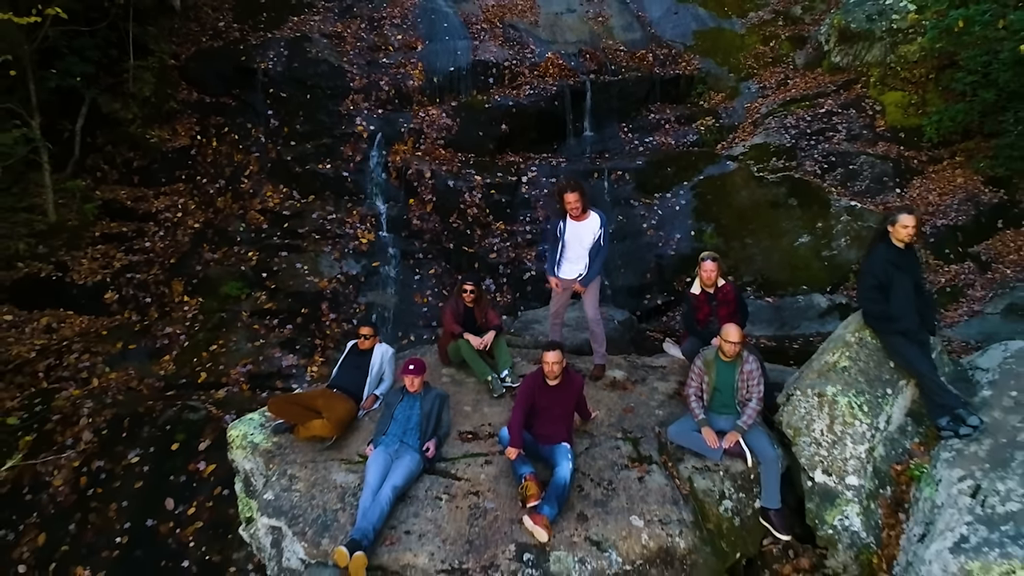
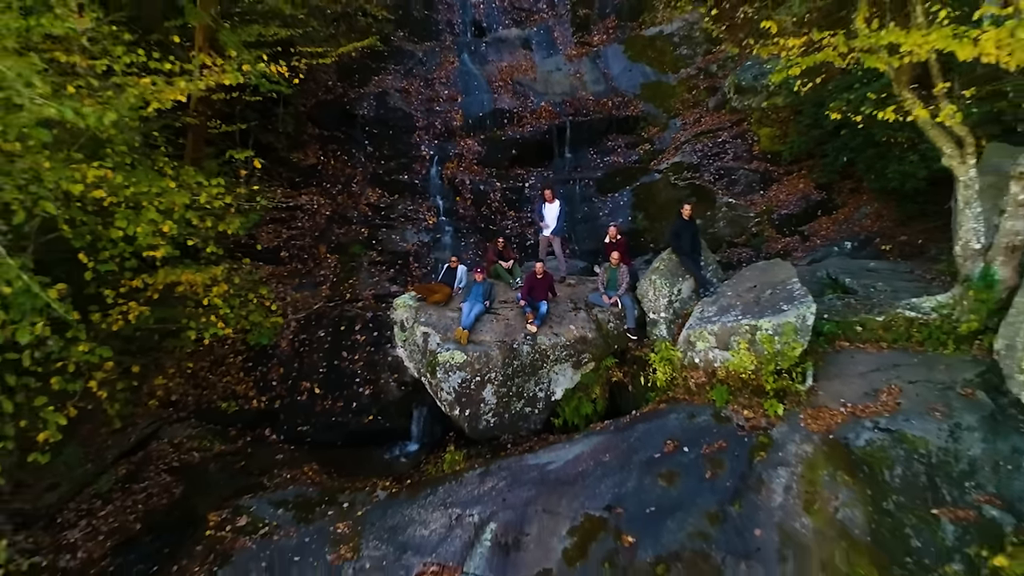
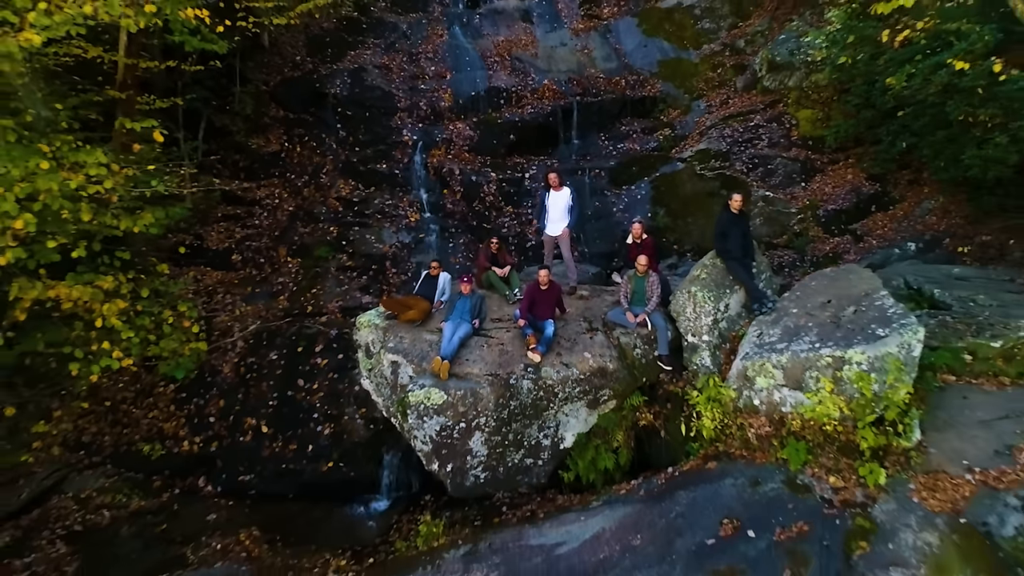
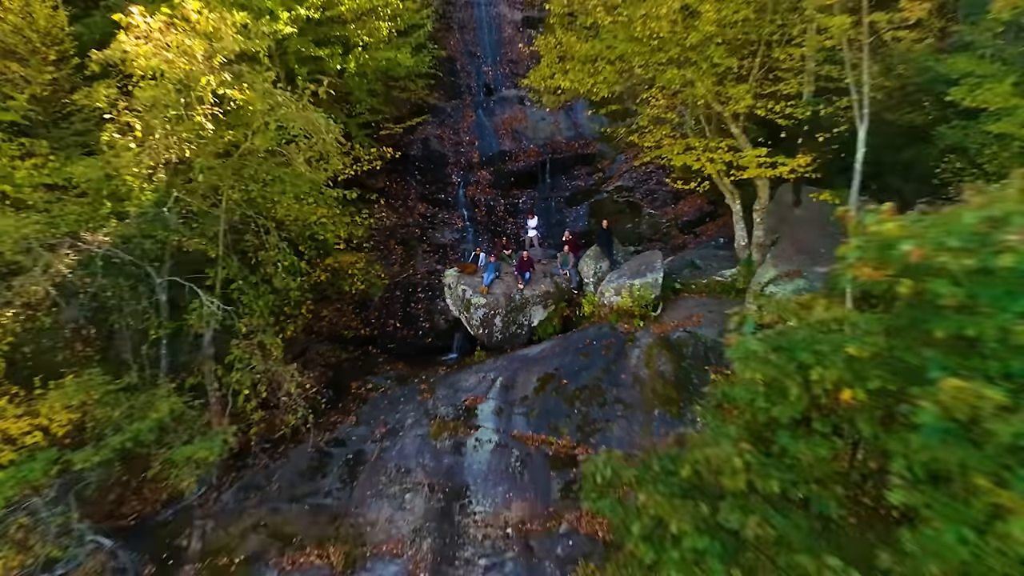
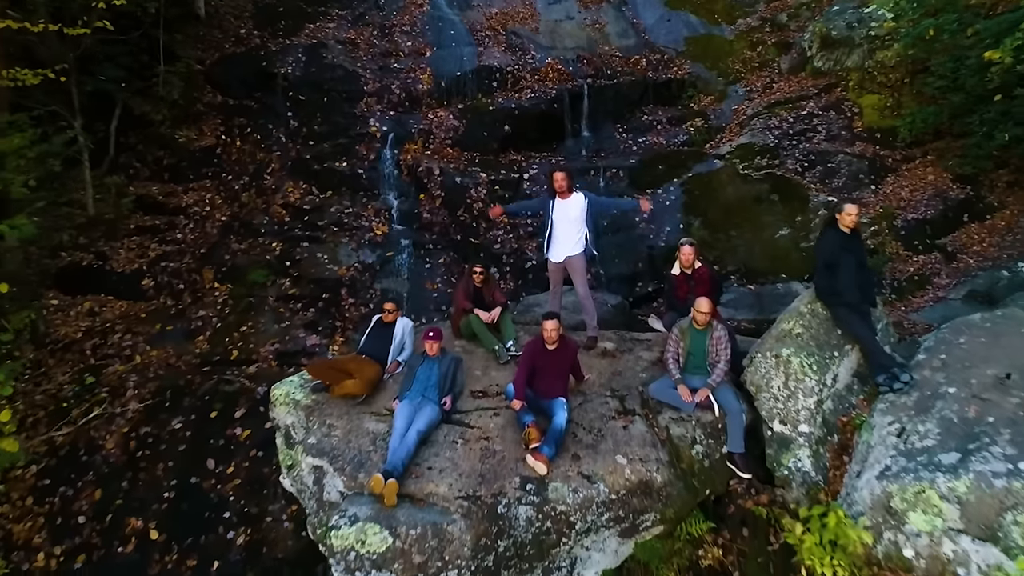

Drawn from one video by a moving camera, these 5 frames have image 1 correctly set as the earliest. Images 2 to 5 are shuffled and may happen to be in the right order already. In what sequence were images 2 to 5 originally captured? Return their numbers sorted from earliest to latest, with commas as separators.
5, 3, 2, 4
